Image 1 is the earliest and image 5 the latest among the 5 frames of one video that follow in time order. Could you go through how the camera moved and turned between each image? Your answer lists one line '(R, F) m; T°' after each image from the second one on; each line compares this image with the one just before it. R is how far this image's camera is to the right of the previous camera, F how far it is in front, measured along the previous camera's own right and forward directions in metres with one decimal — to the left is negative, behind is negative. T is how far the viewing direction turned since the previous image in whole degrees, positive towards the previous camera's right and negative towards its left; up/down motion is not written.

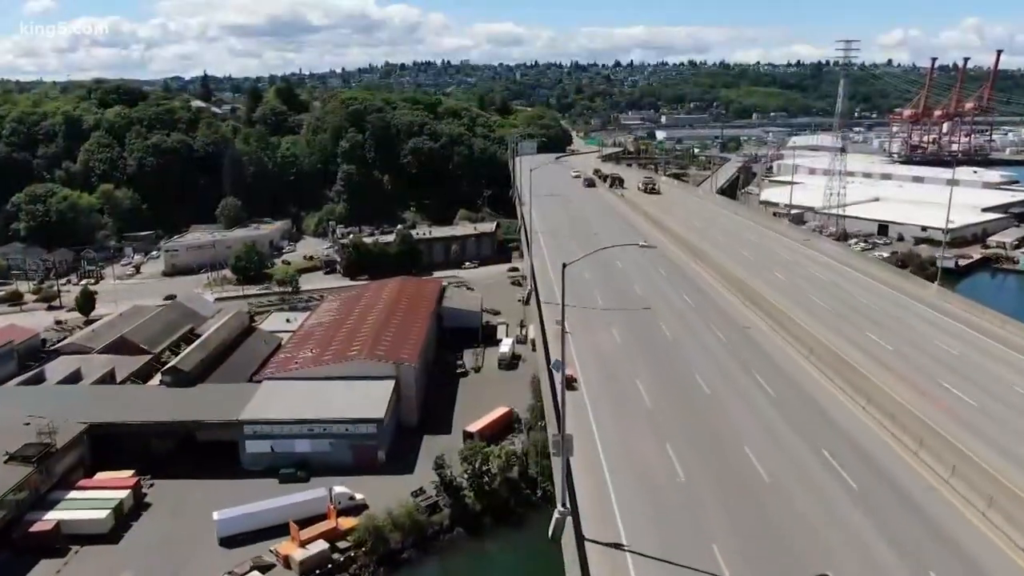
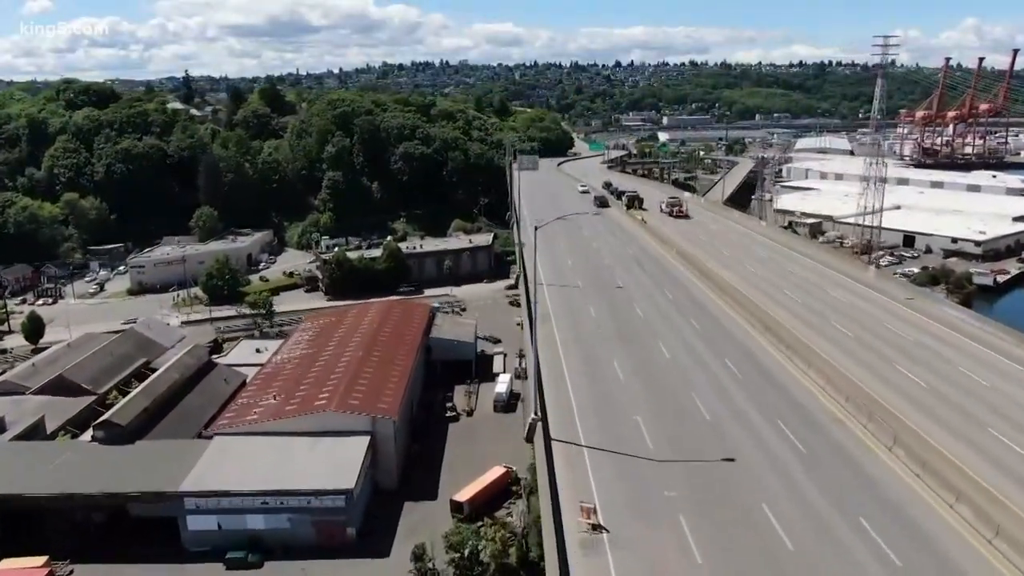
(+0.1, +4.8) m; 0°
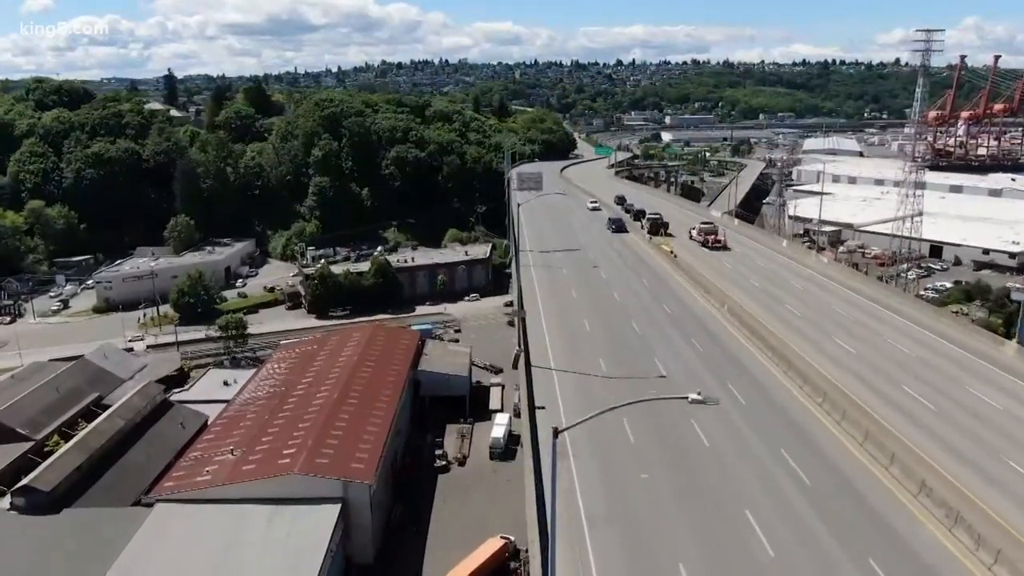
(0.0, +4.2) m; 0°
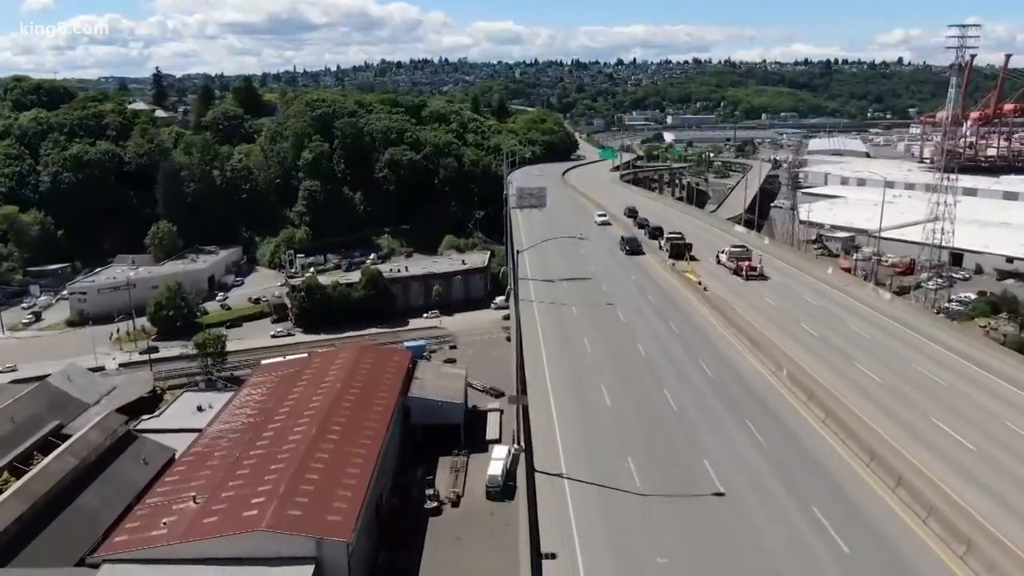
(0.0, +2.8) m; 0°
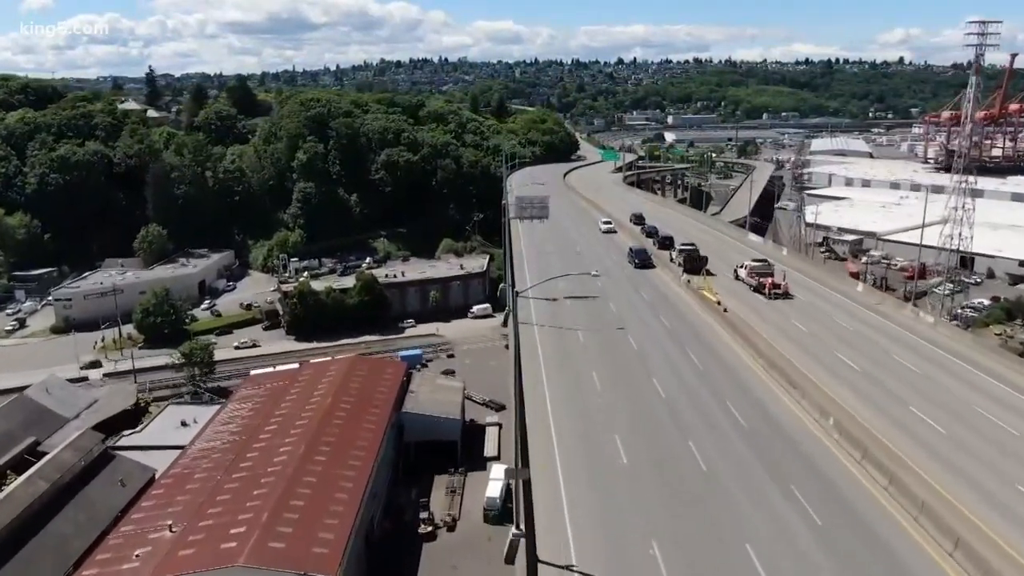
(0.0, +1.4) m; 0°
